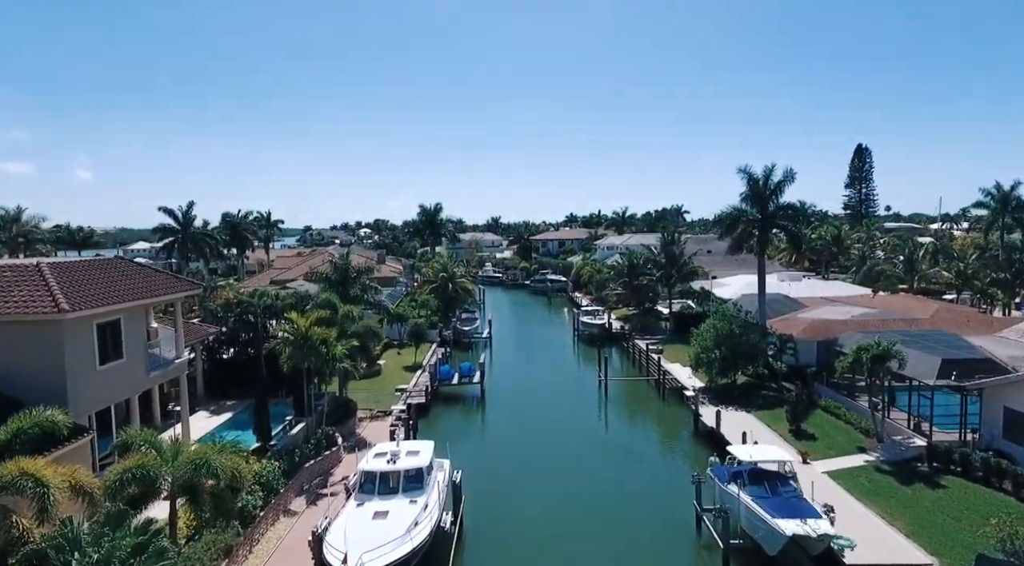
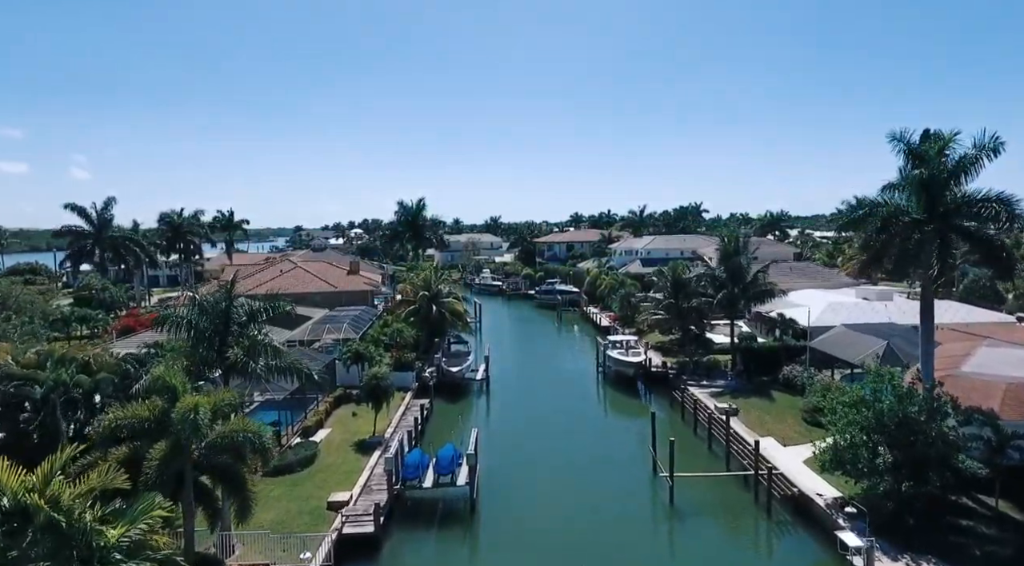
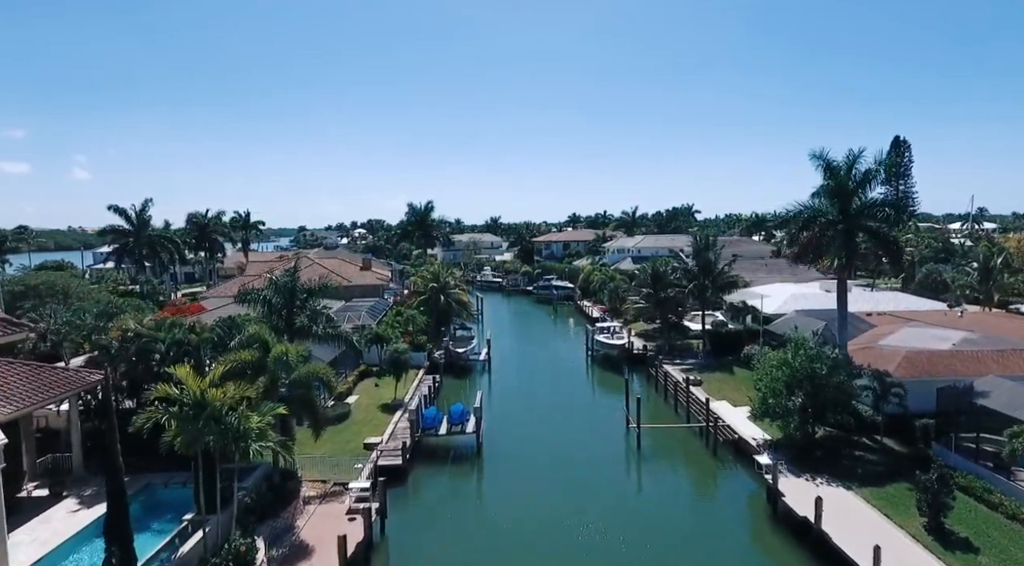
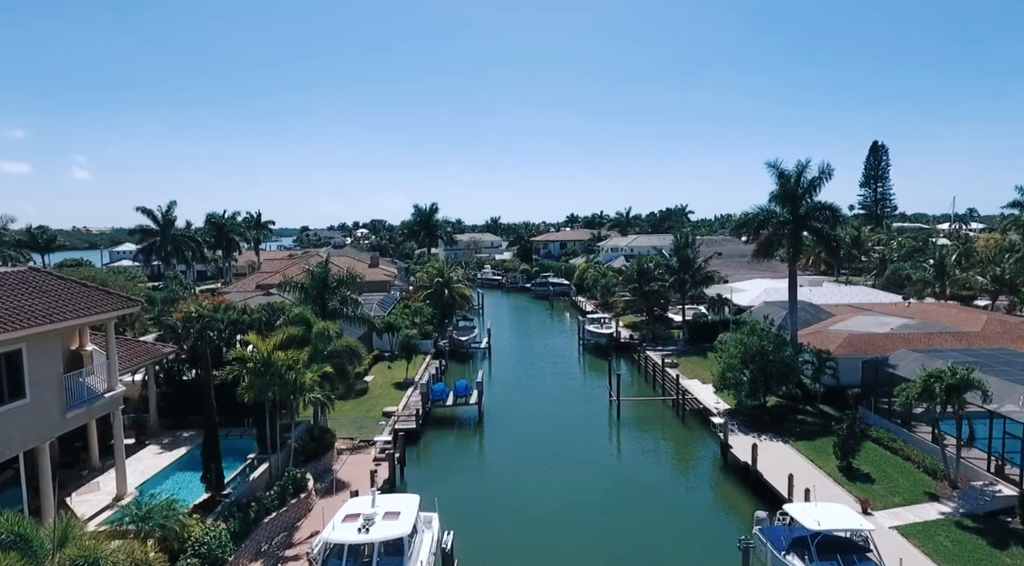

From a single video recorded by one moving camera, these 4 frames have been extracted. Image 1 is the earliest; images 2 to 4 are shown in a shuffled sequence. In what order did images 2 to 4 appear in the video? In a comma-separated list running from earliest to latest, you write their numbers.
4, 3, 2
